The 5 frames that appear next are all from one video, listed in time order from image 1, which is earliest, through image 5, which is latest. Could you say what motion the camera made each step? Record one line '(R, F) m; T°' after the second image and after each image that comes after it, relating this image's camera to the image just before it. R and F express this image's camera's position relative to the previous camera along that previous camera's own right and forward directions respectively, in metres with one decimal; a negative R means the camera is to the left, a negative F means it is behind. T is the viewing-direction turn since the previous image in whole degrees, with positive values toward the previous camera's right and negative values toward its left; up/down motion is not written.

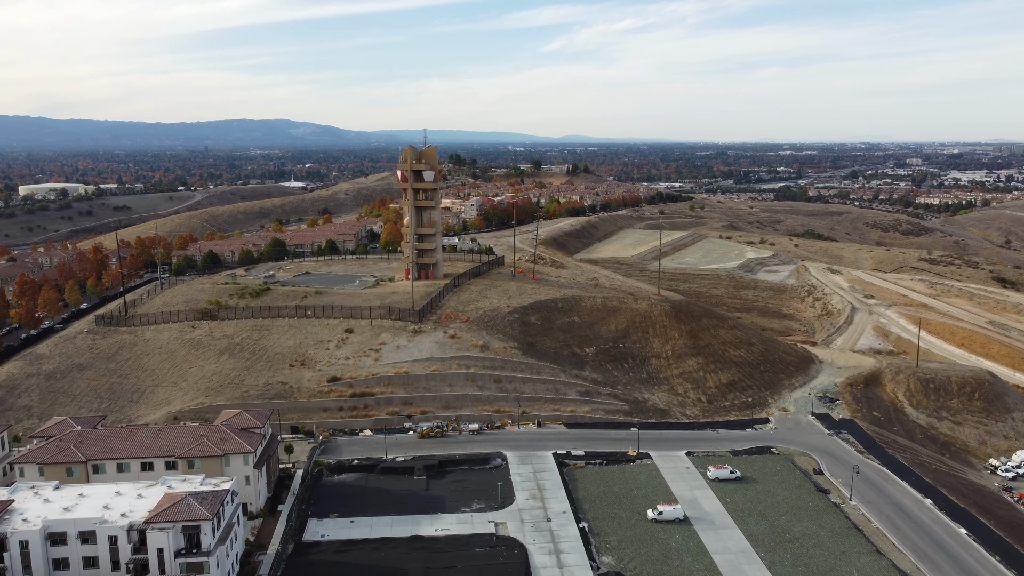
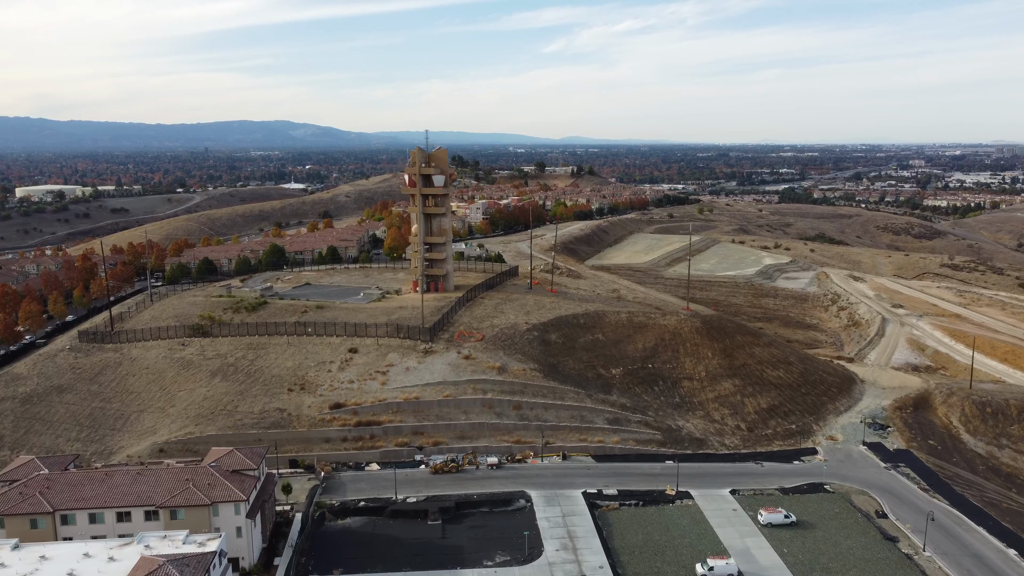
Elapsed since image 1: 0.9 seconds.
(-0.9, +3.8) m; 0°
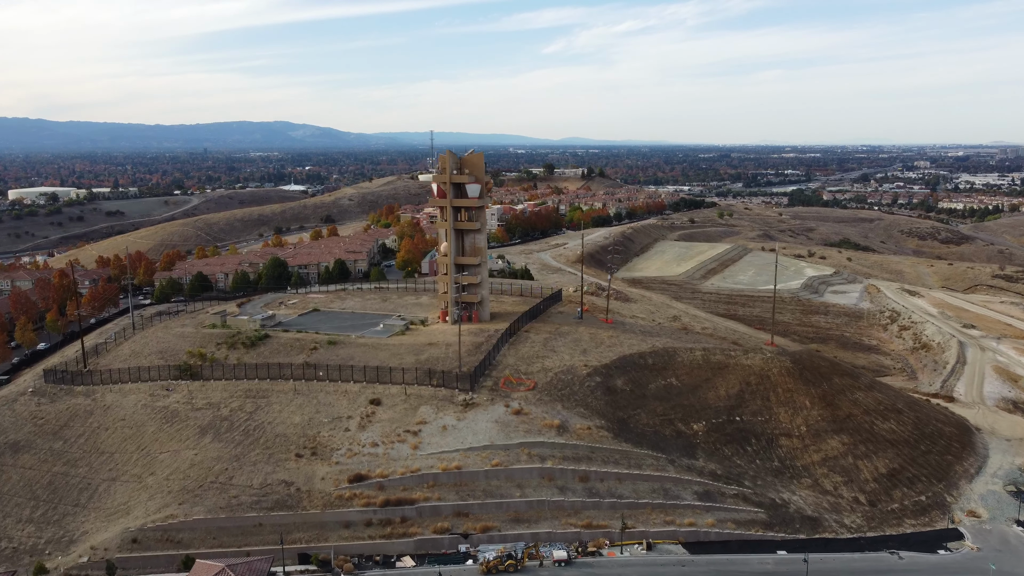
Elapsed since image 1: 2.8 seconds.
(-2.4, +7.7) m; 0°
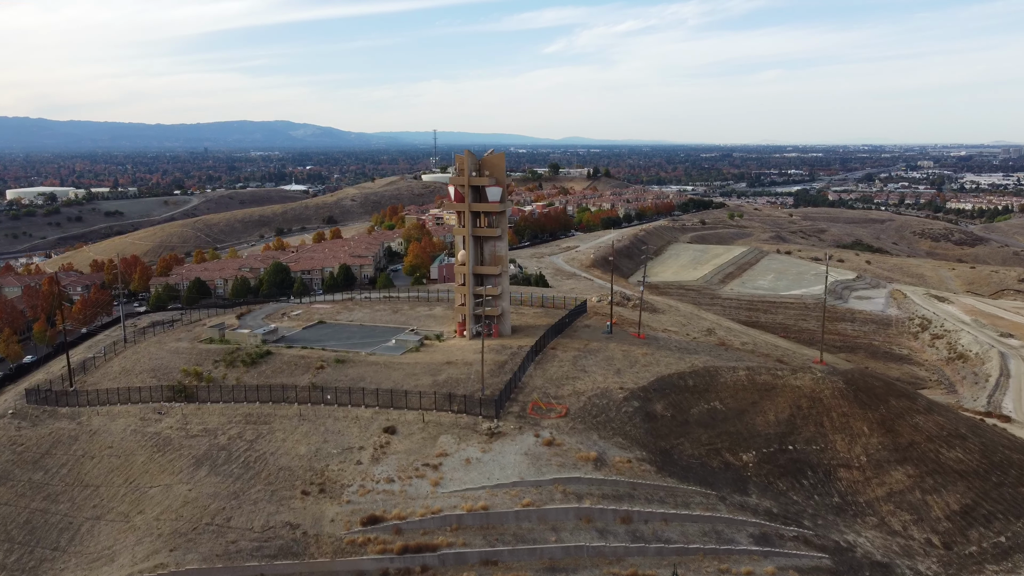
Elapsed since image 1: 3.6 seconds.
(-1.0, +3.3) m; 0°
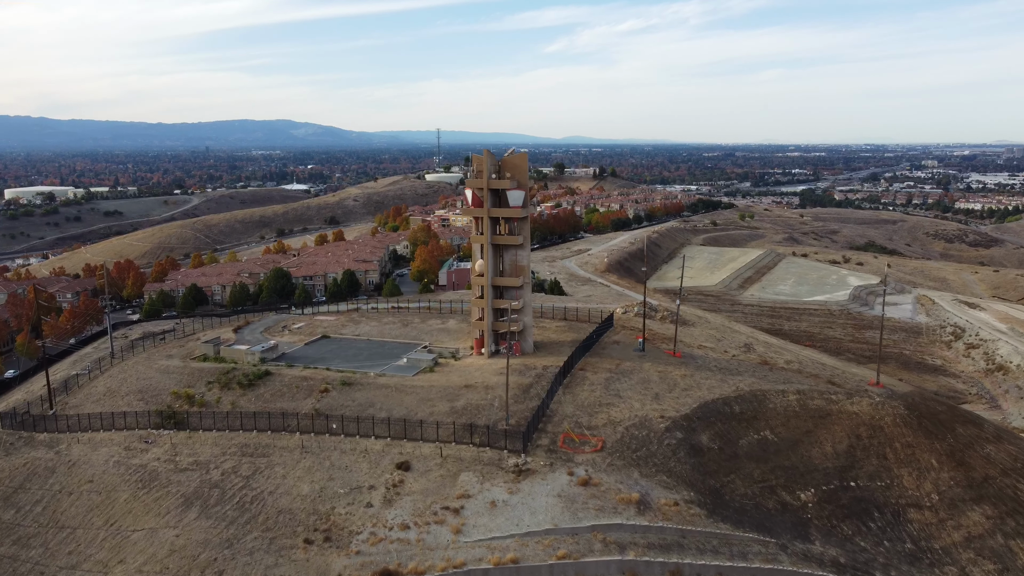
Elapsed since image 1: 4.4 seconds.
(-0.9, +3.4) m; 0°
